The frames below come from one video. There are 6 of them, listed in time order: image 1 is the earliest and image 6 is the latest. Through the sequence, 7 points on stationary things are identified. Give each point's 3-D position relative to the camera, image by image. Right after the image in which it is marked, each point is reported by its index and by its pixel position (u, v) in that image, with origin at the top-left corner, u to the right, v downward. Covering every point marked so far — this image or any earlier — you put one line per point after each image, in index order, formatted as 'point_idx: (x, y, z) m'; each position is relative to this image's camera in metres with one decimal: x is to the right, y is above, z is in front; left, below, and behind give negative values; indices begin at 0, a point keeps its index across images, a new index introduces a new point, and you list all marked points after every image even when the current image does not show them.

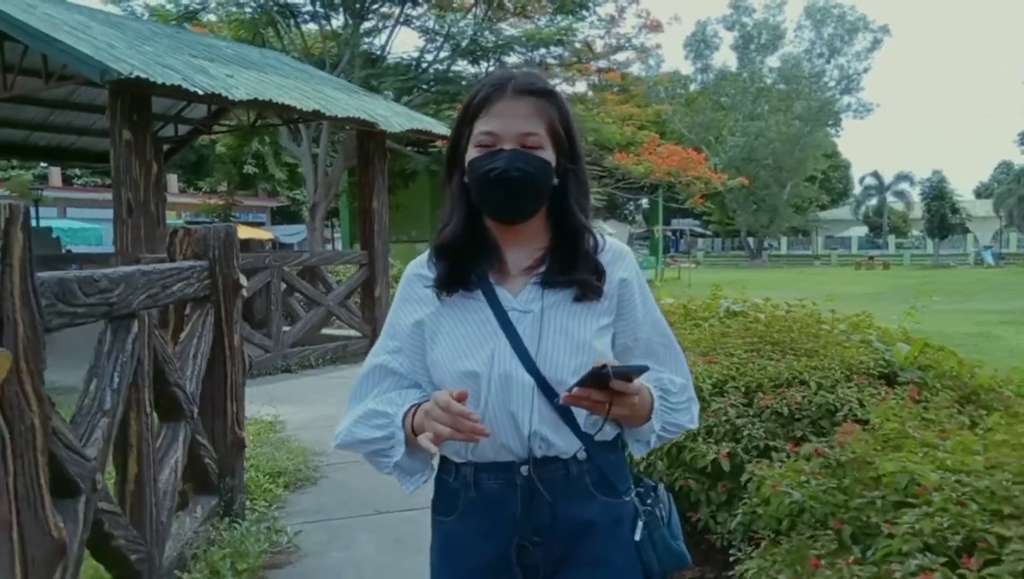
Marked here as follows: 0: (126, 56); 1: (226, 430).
0: (-3.5, +2.1, +7.1) m
1: (-1.5, -0.7, +4.0) m
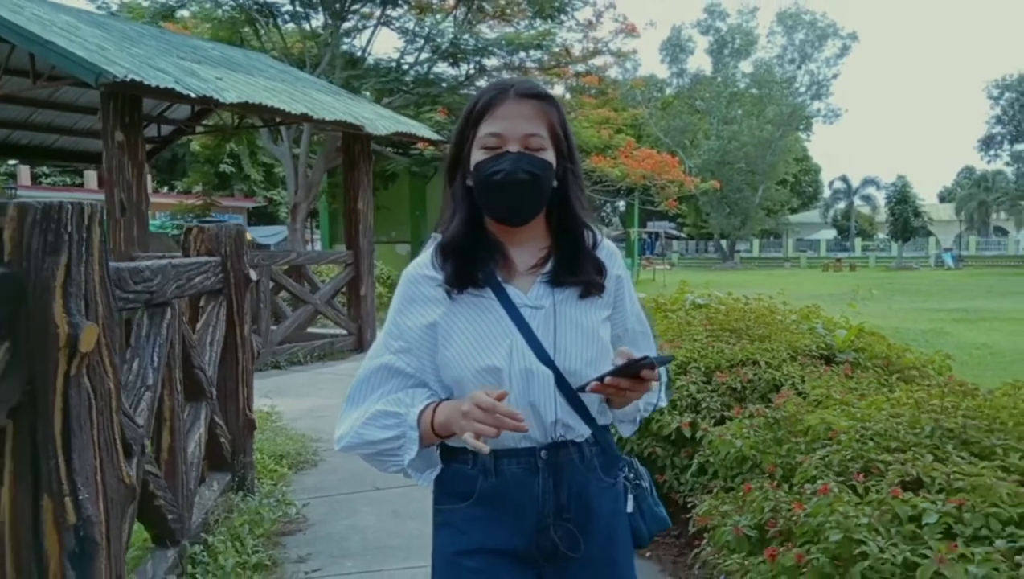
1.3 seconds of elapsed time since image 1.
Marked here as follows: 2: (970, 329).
0: (-3.7, +2.1, +7.4) m
1: (-1.5, -0.7, +4.4) m
2: (+7.6, -0.7, +13.0) m
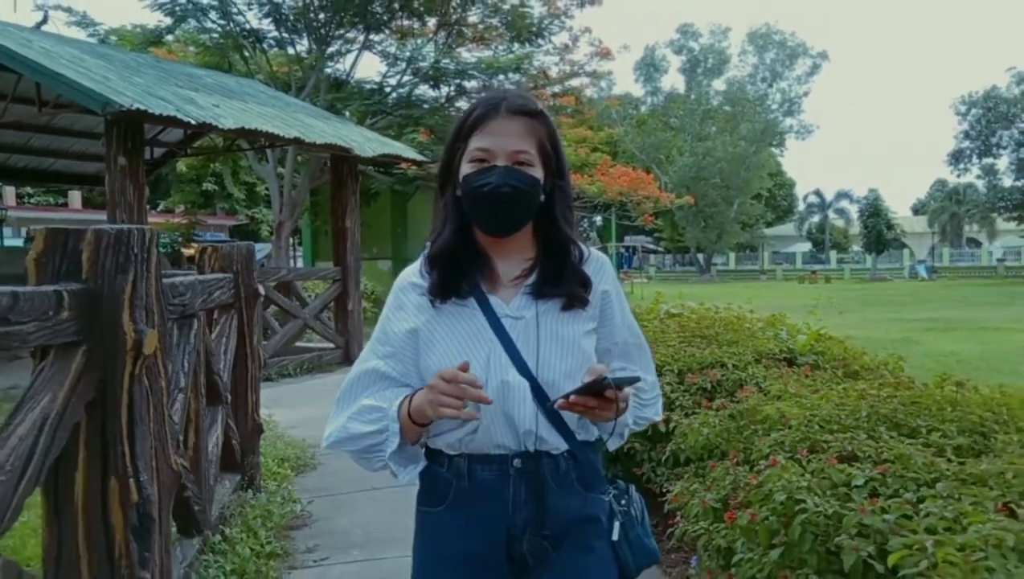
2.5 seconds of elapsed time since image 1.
0: (-3.9, +2.0, +7.7) m
1: (-1.6, -0.8, +4.7) m
2: (+7.3, -0.8, +13.6) m
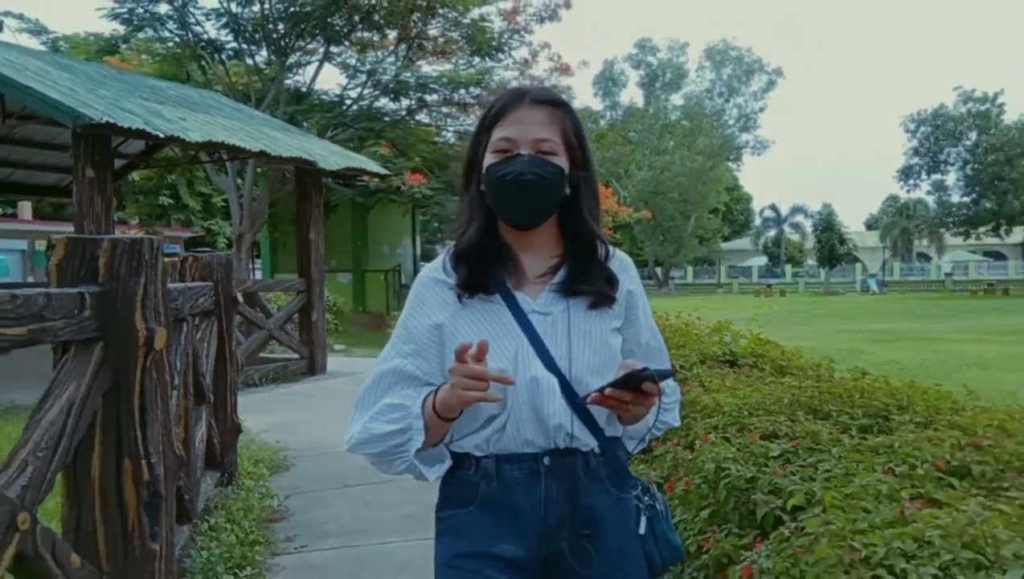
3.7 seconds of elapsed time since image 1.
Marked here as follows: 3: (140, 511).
0: (-4.2, +1.9, +7.9) m
1: (-1.8, -0.8, +5.0) m
2: (+6.6, -1.0, +14.2) m
3: (-1.3, -0.8, +2.7) m
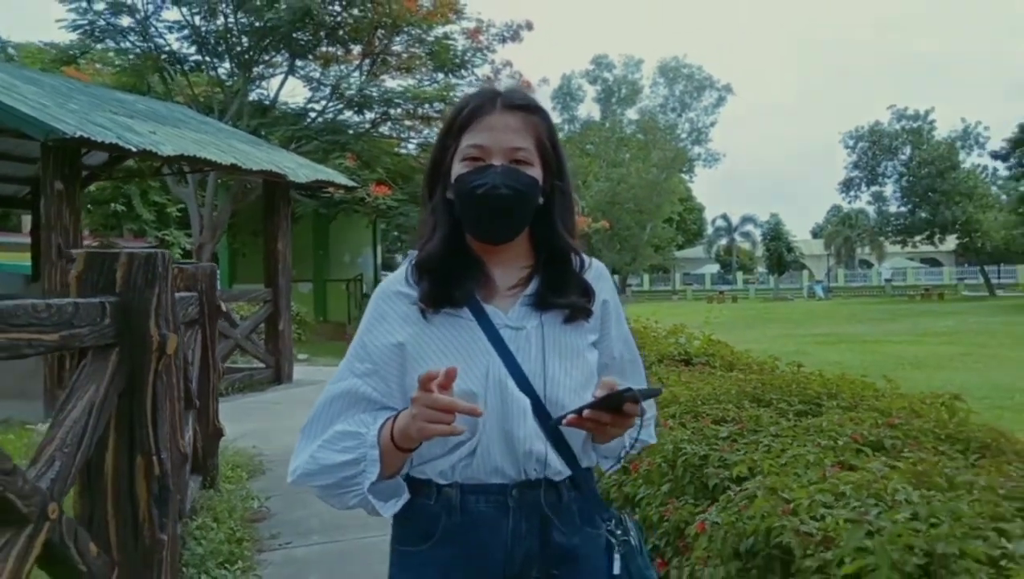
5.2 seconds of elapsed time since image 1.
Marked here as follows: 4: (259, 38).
0: (-4.6, +1.8, +8.0) m
1: (-2.0, -0.9, +5.3) m
2: (+5.9, -1.1, +14.9) m
3: (-1.4, -0.8, +3.0) m
4: (-5.1, +5.1, +15.9) m
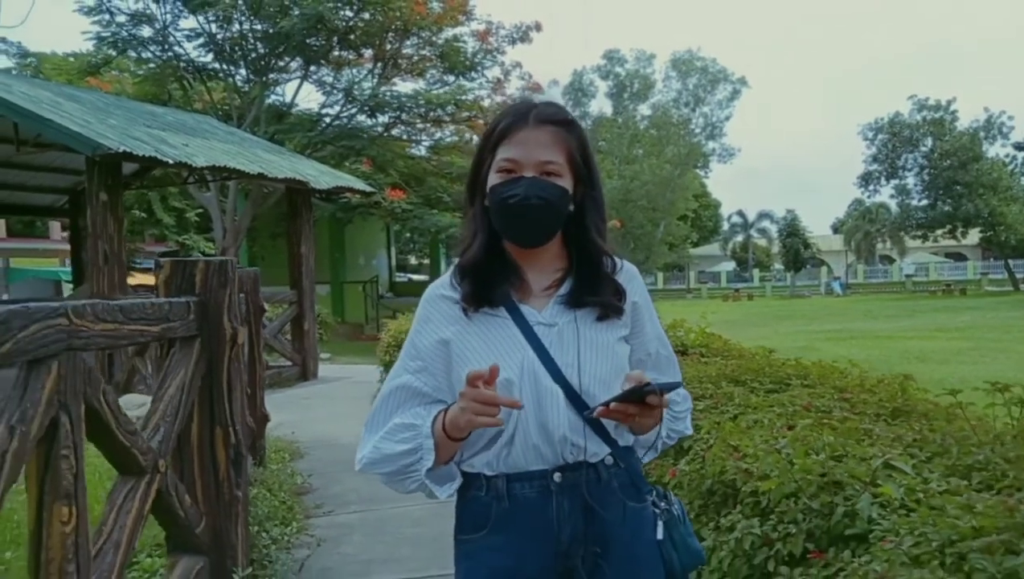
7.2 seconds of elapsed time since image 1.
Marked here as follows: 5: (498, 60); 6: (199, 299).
0: (-4.4, +1.7, +8.7) m
1: (-1.9, -0.9, +5.9) m
2: (+6.2, -1.1, +15.4) m
3: (-1.3, -0.8, +3.6) m
4: (-4.8, +5.0, +16.6) m
5: (-0.3, +5.2, +18.3) m
6: (-1.4, 0.0, +3.6) m
